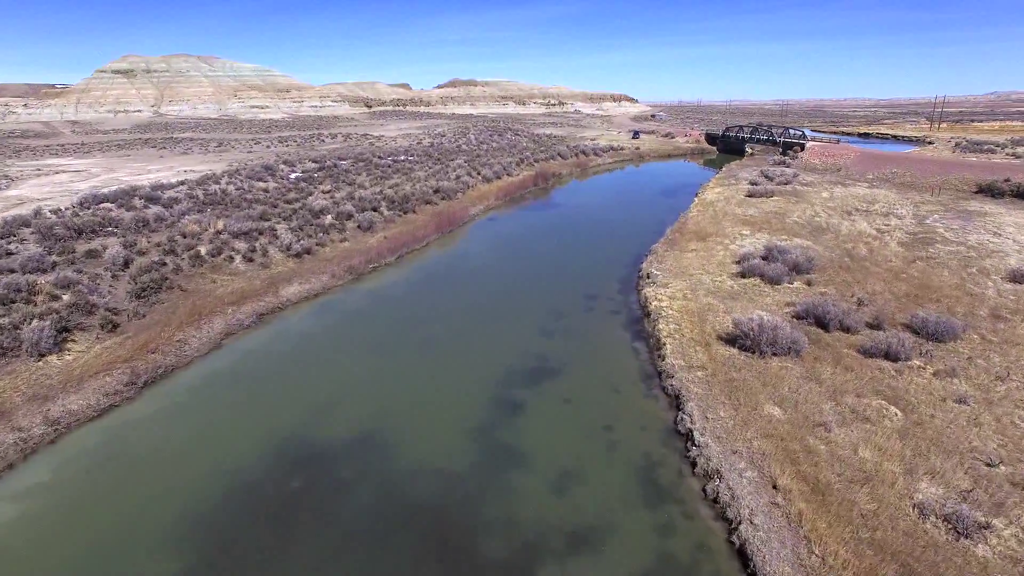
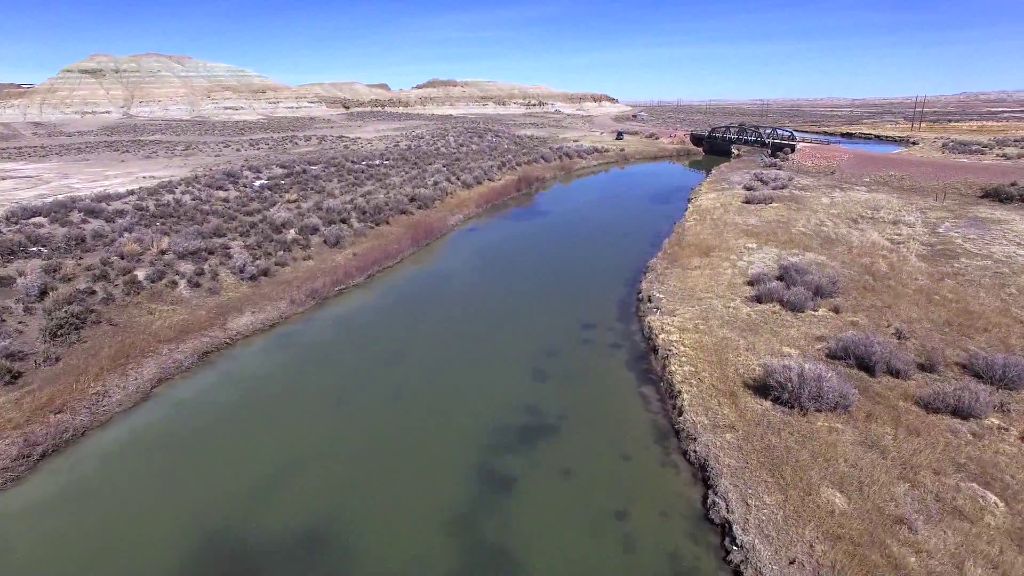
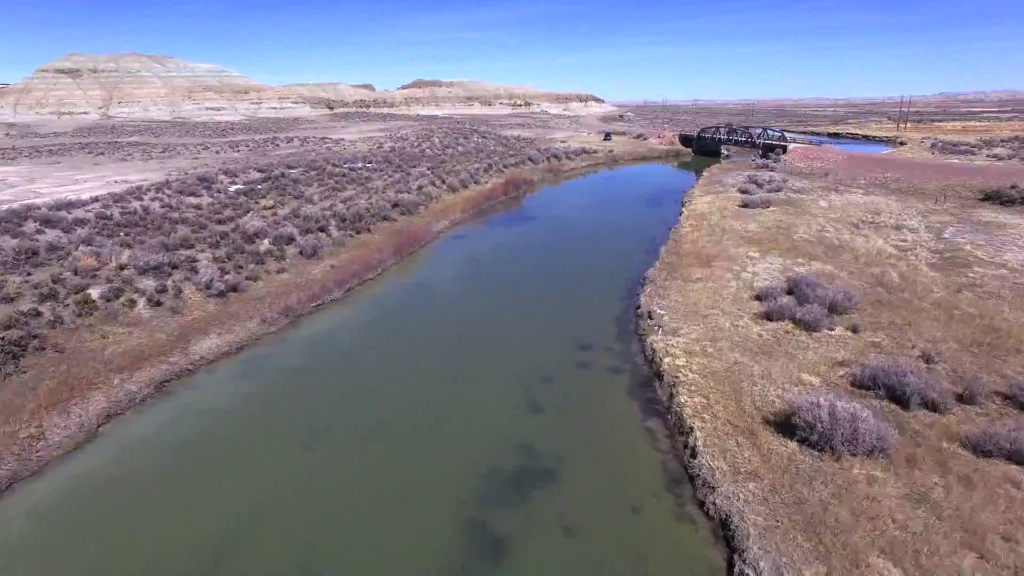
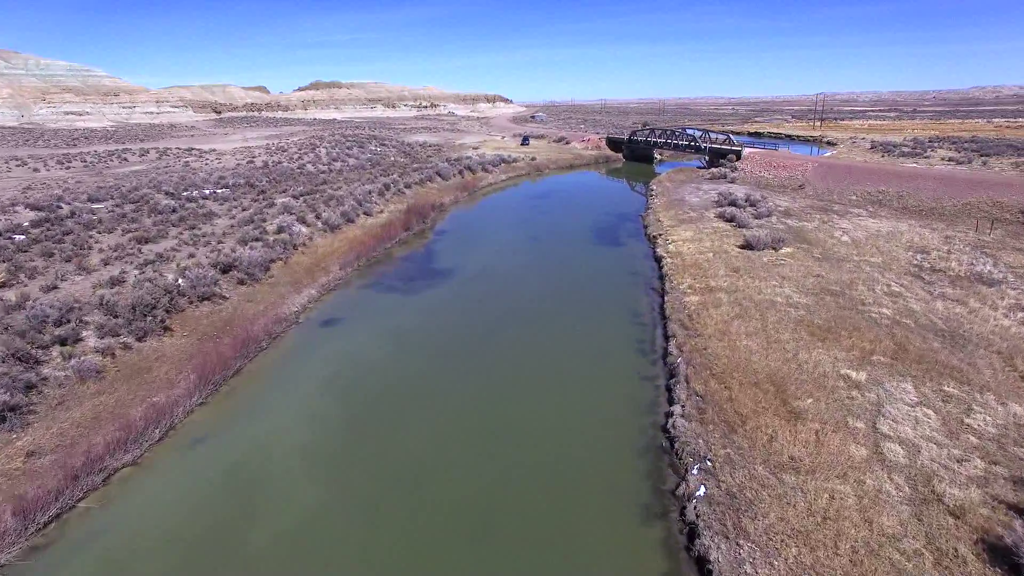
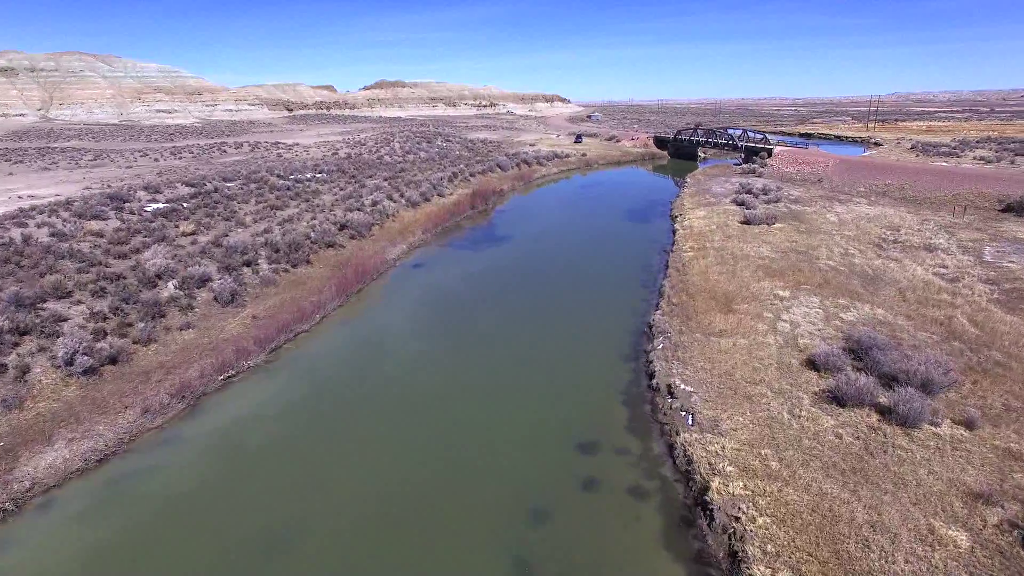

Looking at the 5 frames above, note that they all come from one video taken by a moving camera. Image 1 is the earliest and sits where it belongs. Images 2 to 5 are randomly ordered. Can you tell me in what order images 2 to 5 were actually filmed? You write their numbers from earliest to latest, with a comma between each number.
2, 3, 5, 4
